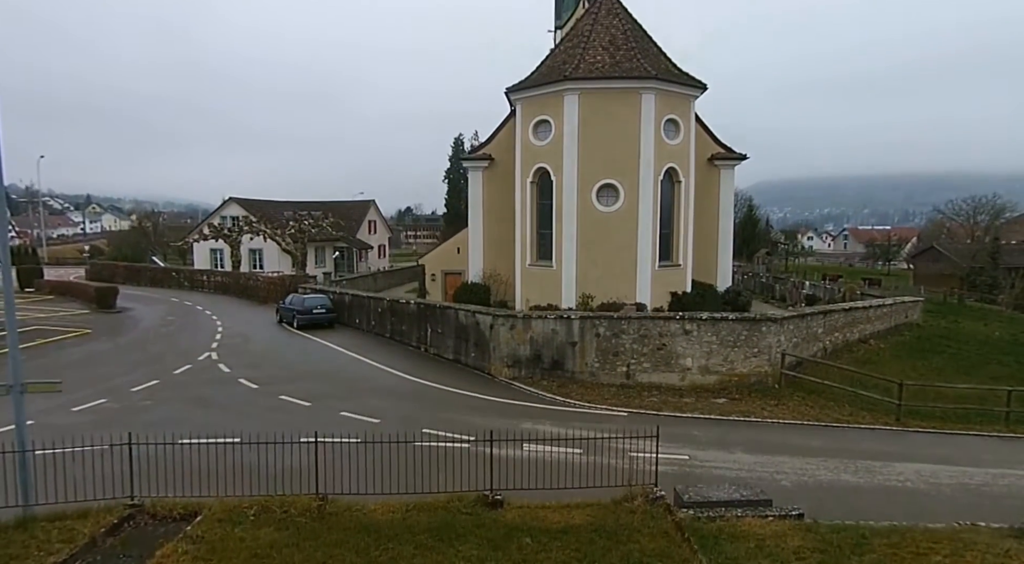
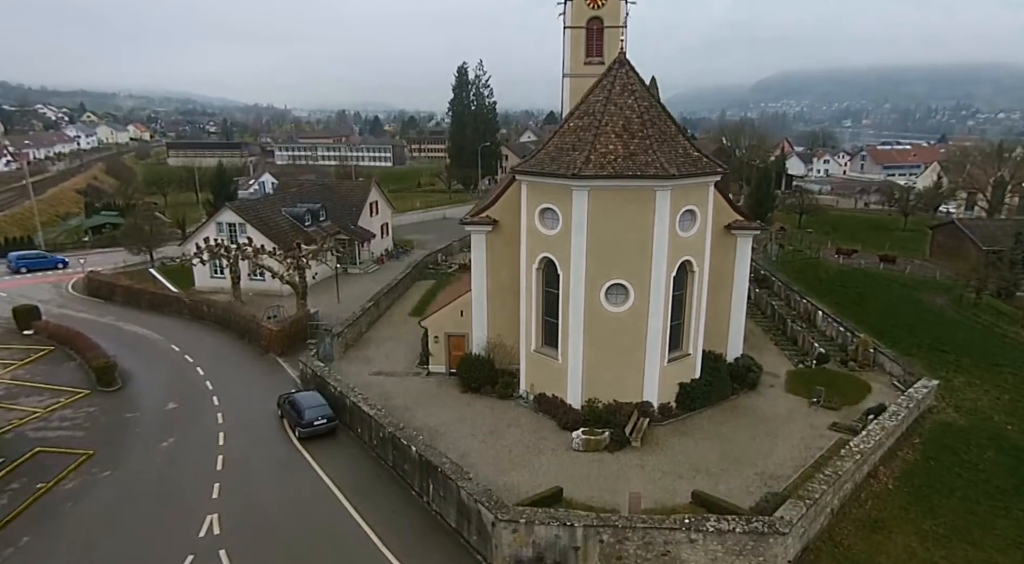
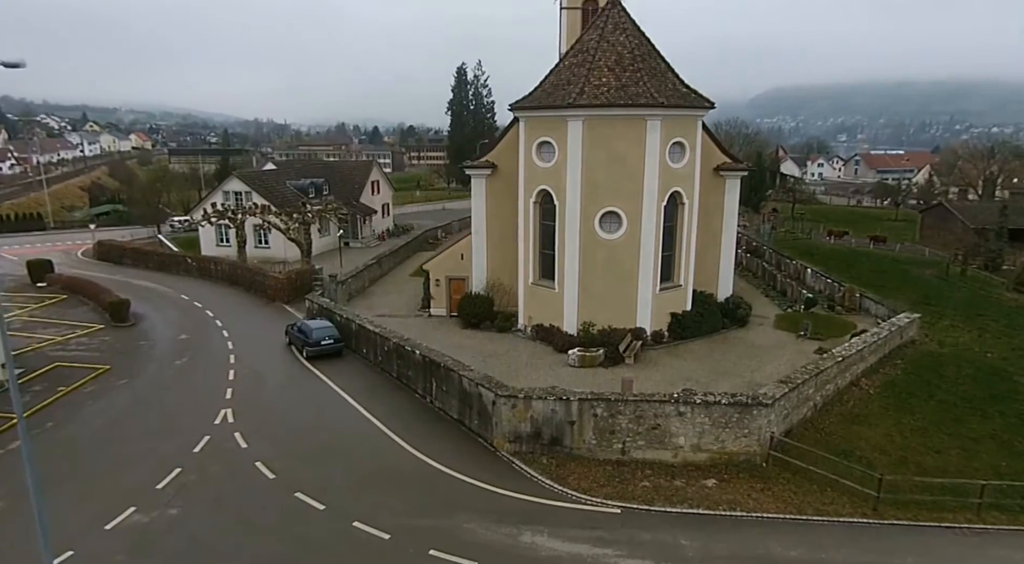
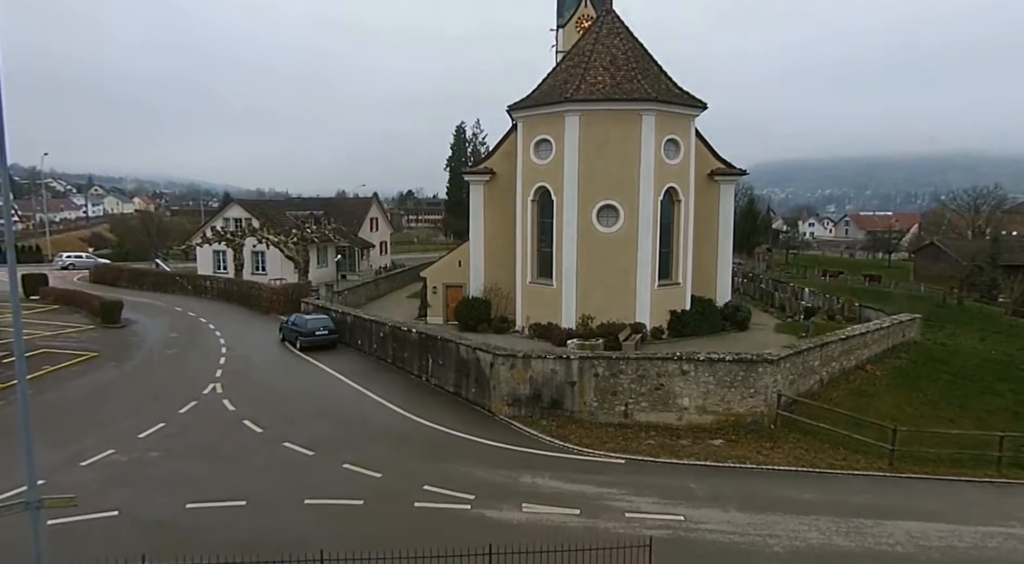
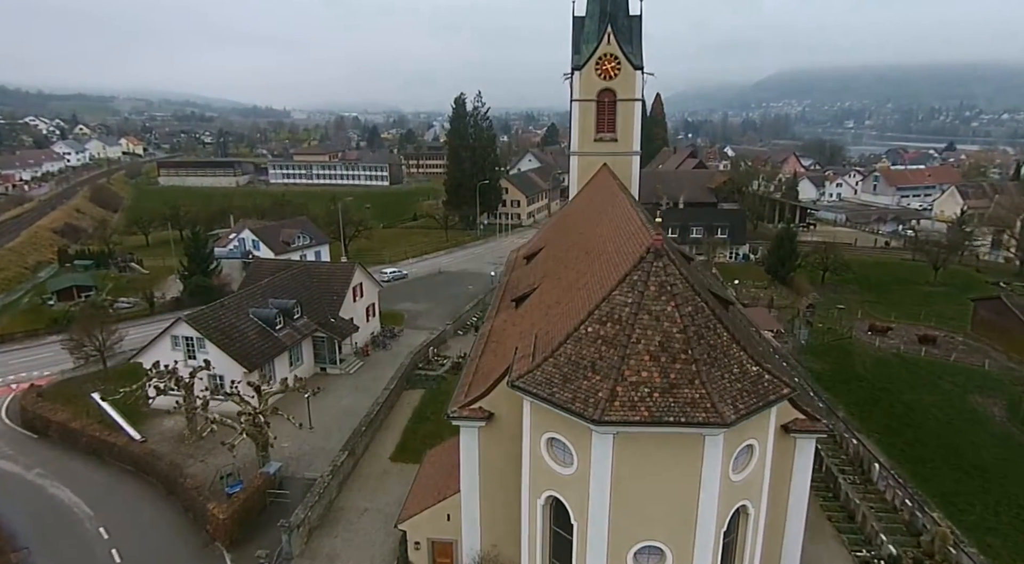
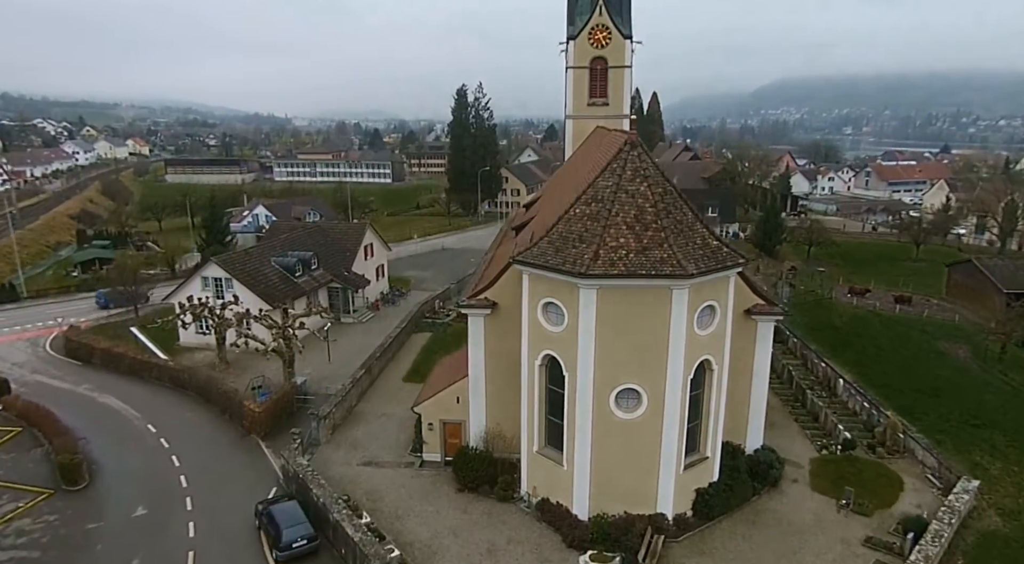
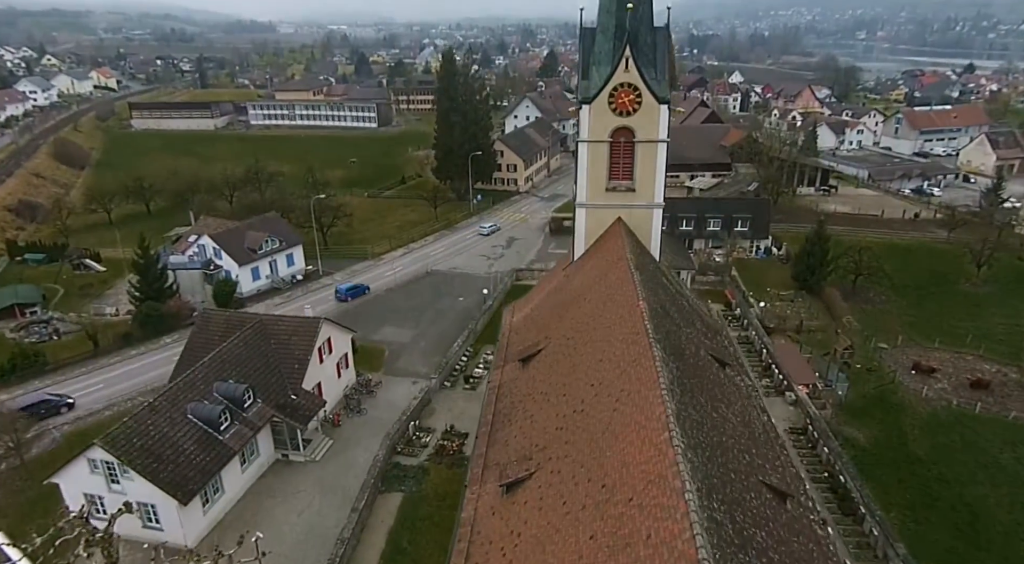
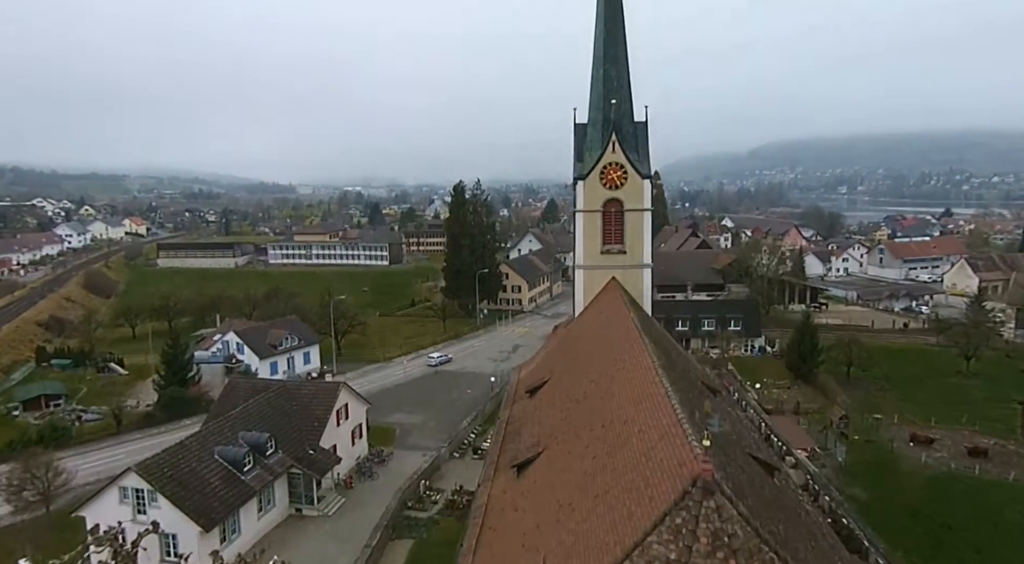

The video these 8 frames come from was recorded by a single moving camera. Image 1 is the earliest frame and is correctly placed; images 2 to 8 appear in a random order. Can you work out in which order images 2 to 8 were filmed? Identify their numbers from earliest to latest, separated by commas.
4, 3, 2, 6, 5, 8, 7
